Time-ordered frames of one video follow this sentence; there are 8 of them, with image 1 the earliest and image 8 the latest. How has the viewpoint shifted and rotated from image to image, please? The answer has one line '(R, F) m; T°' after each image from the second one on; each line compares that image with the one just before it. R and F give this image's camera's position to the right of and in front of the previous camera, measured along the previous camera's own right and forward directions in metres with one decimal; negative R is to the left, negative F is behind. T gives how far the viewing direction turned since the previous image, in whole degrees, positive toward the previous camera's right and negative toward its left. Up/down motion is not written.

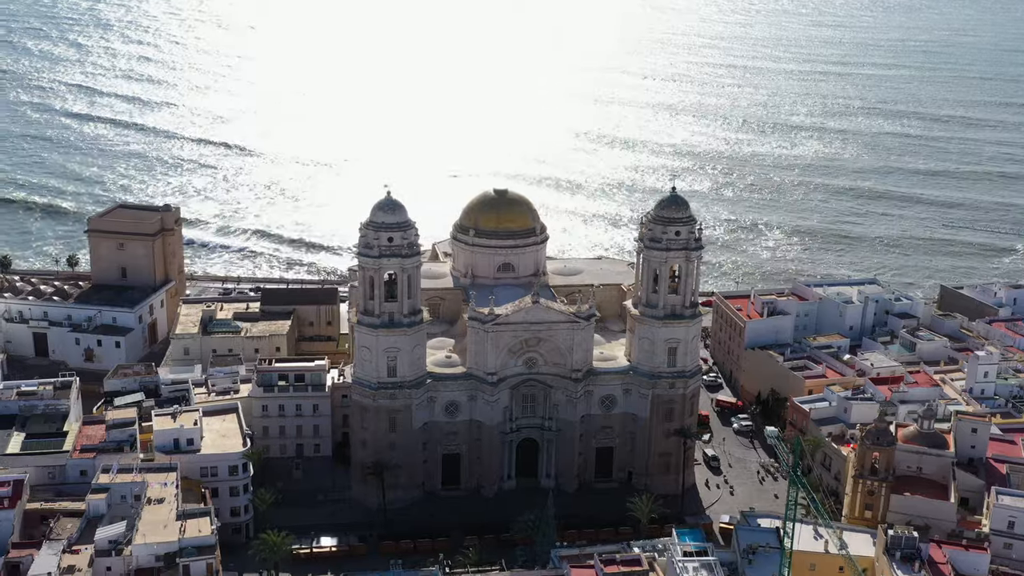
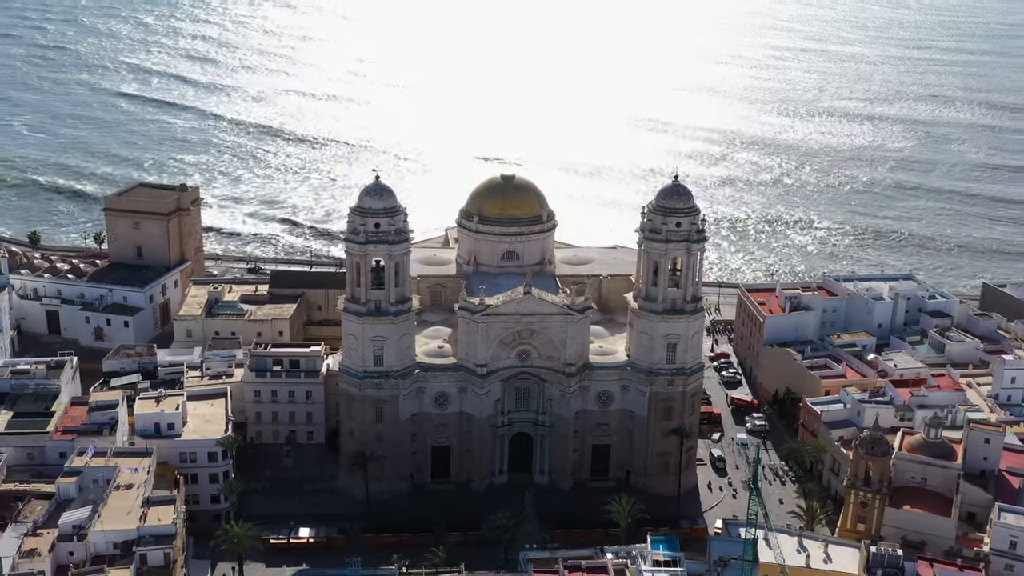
(+6.5, +3.0) m; -4°
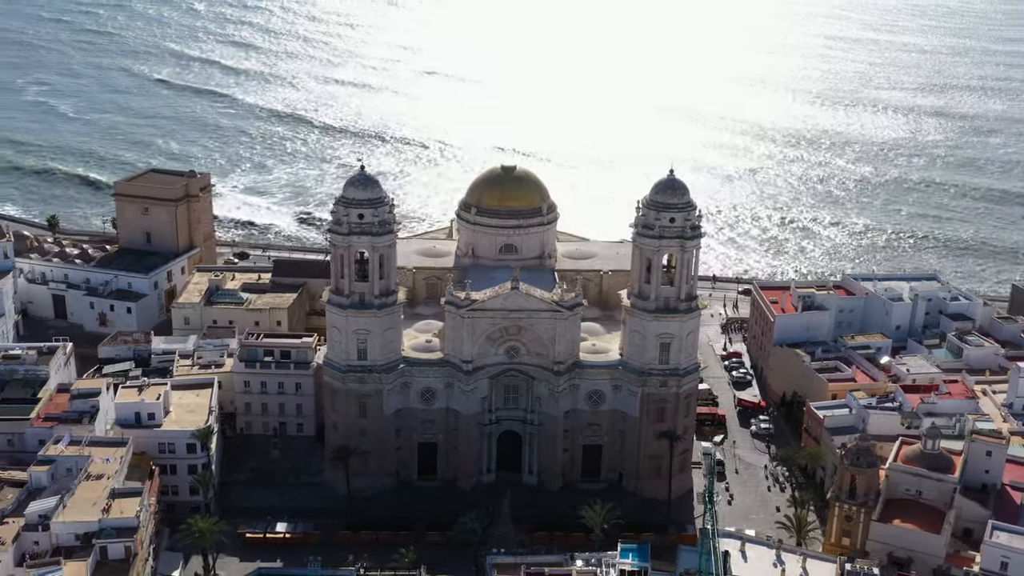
(+5.2, +2.3) m; -3°
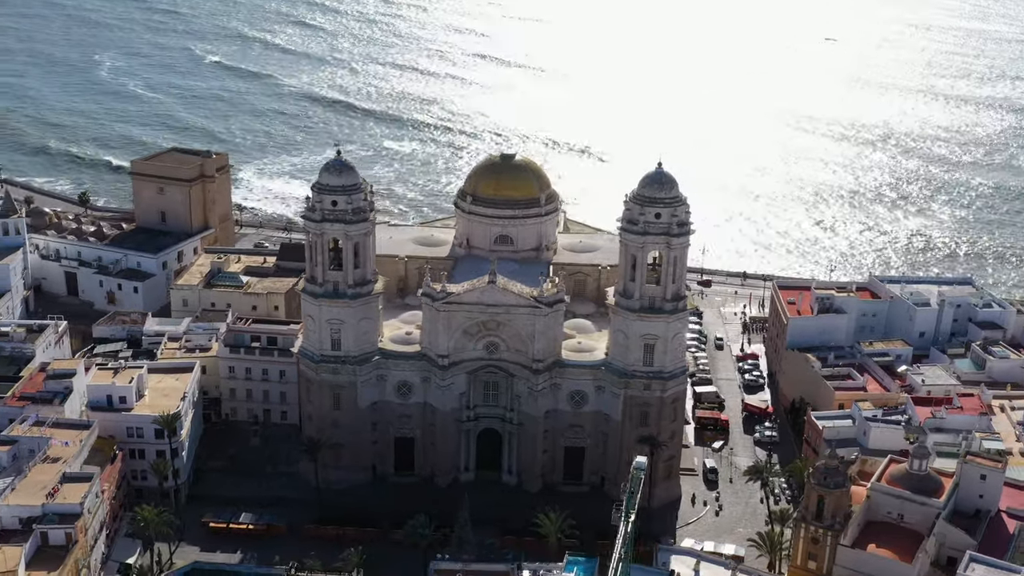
(+7.8, +3.3) m; -5°
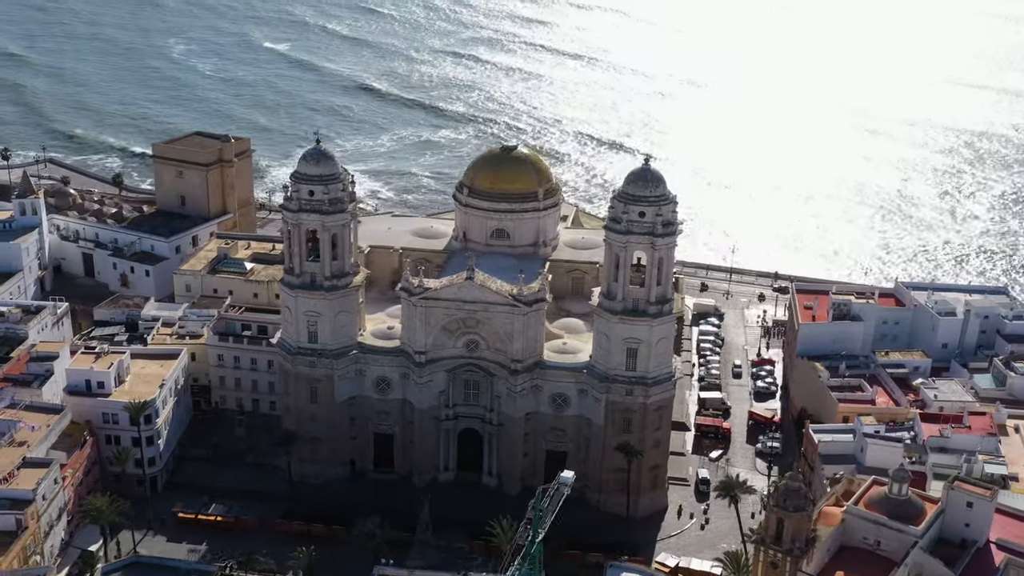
(+7.3, +2.9) m; -5°
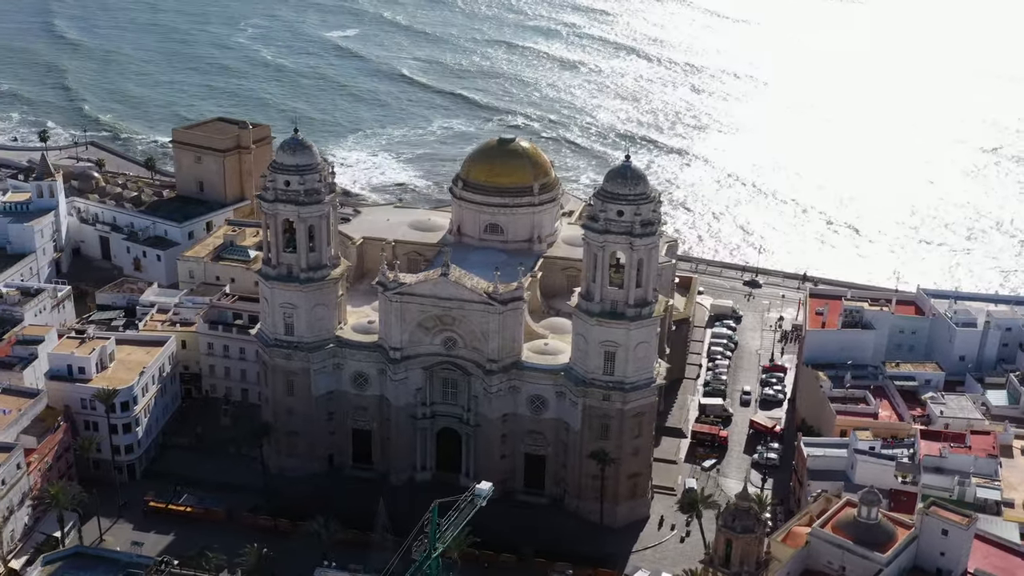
(+6.9, +2.5) m; -4°
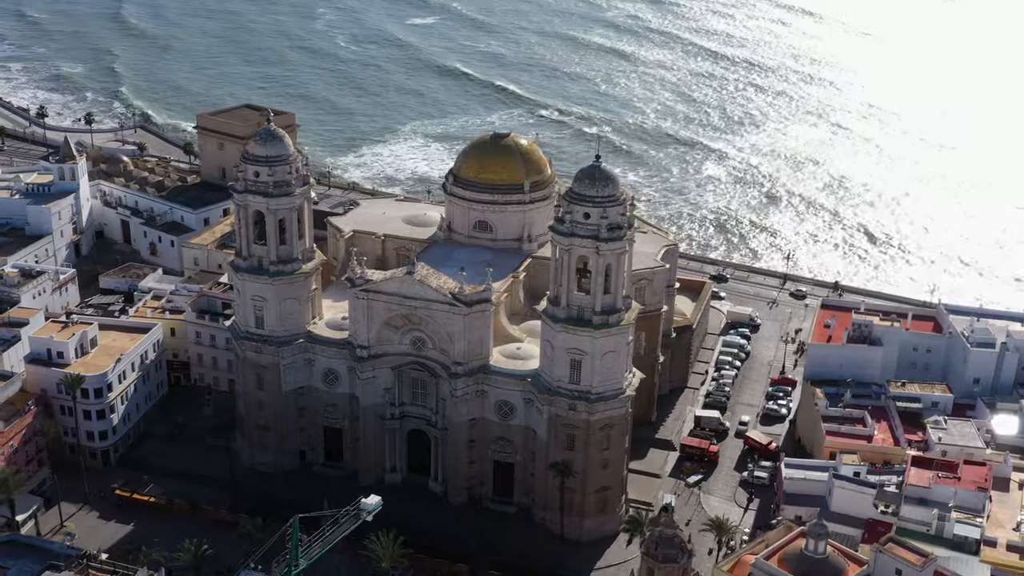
(+8.1, +2.9) m; -5°
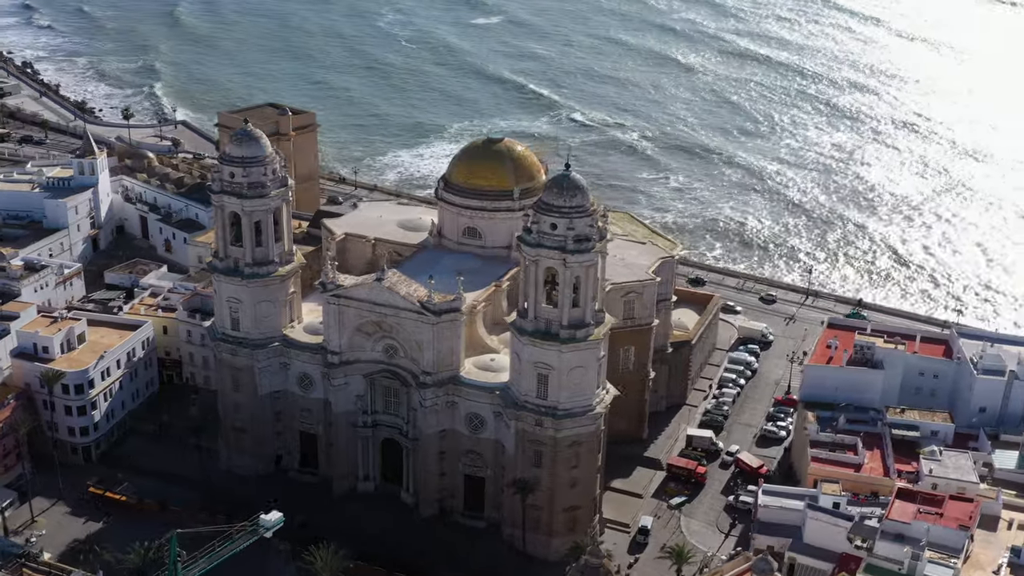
(+6.6, +2.1) m; -4°
